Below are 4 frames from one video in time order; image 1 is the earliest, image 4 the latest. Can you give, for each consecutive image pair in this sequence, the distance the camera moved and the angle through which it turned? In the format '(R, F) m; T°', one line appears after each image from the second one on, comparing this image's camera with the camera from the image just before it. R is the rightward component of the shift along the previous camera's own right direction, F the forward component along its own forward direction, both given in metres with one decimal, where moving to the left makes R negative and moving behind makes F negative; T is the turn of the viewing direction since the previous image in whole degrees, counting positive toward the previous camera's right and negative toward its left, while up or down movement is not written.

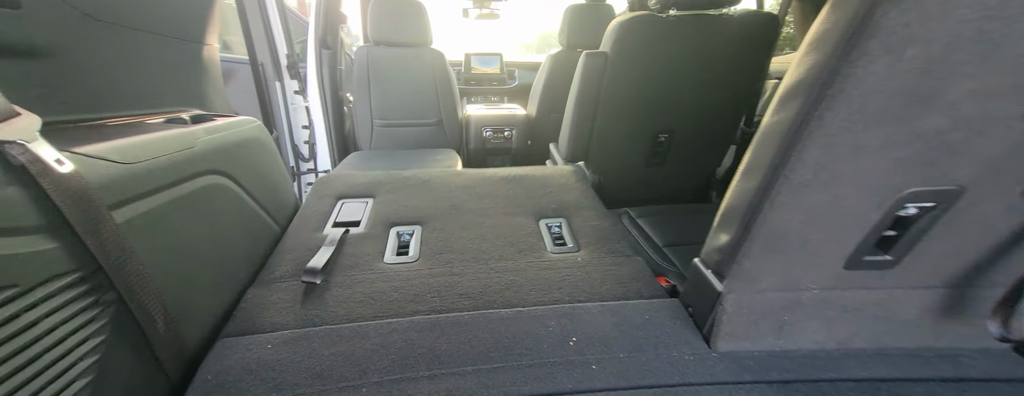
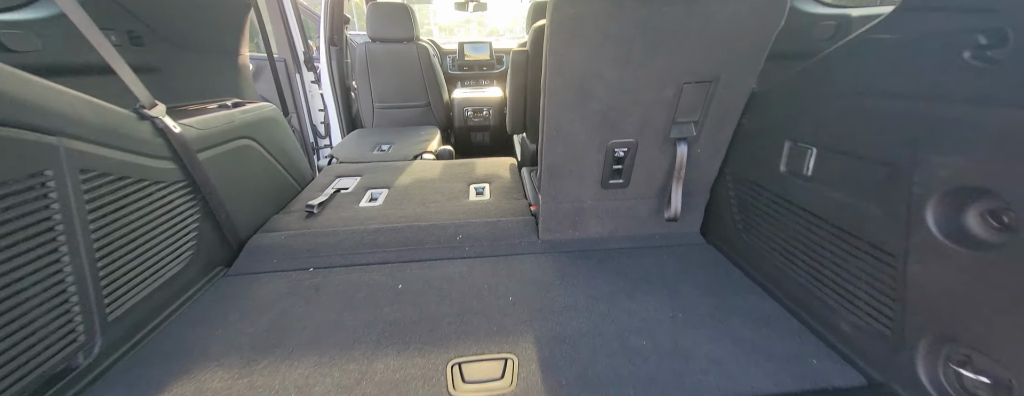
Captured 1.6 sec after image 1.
(+0.3, -0.6) m; 0°
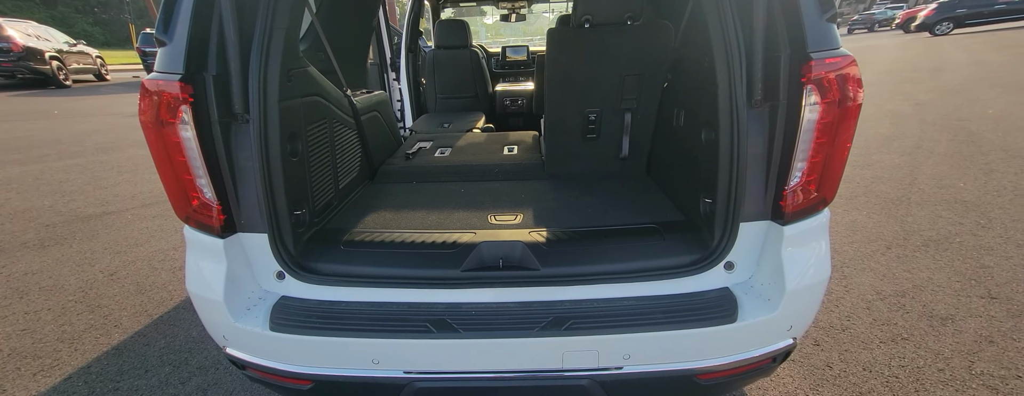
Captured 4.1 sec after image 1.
(+0.1, -0.9) m; -6°
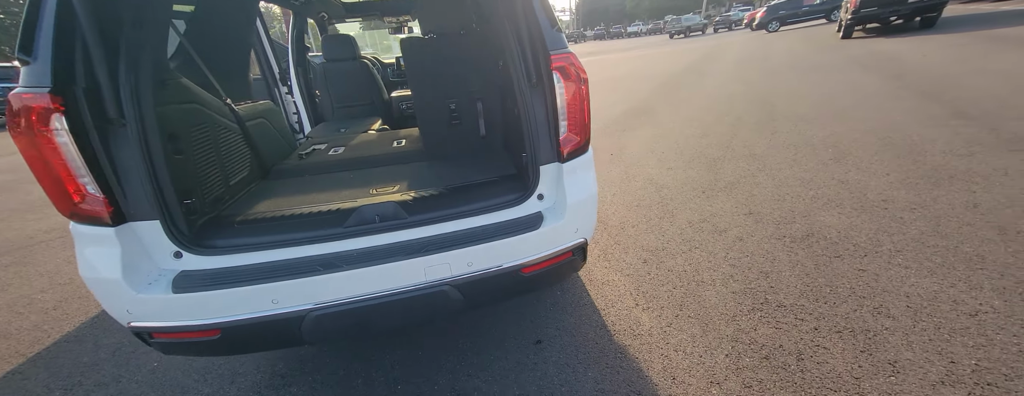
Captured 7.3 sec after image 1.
(+0.2, -0.5) m; +11°
